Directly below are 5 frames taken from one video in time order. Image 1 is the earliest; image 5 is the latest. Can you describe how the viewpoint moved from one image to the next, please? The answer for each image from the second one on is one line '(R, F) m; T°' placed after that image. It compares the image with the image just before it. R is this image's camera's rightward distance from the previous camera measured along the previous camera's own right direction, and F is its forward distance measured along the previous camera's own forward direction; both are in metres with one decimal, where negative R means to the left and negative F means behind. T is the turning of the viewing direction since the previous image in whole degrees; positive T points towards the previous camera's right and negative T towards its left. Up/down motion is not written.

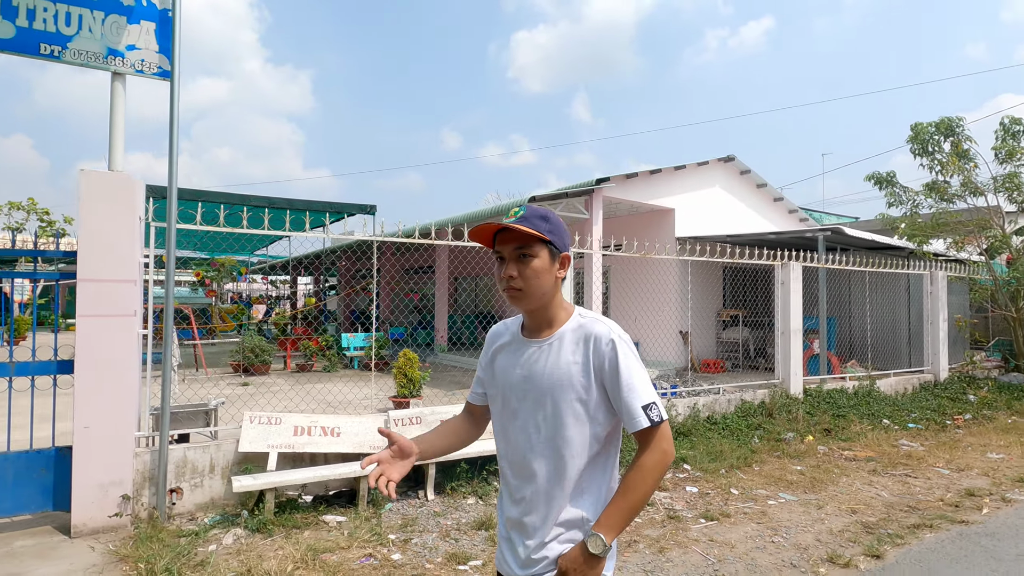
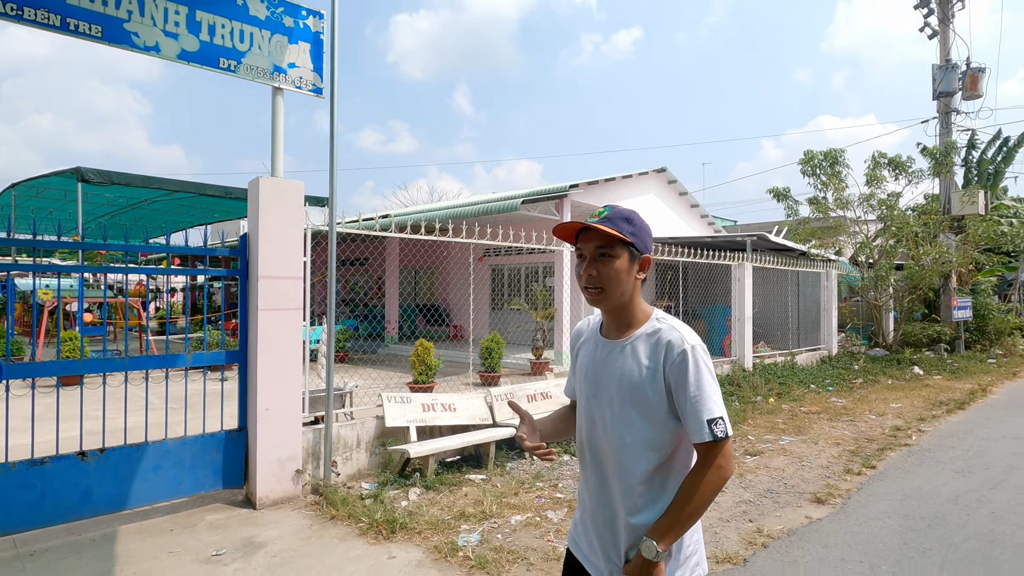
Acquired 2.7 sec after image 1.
(-2.0, -0.7) m; +13°
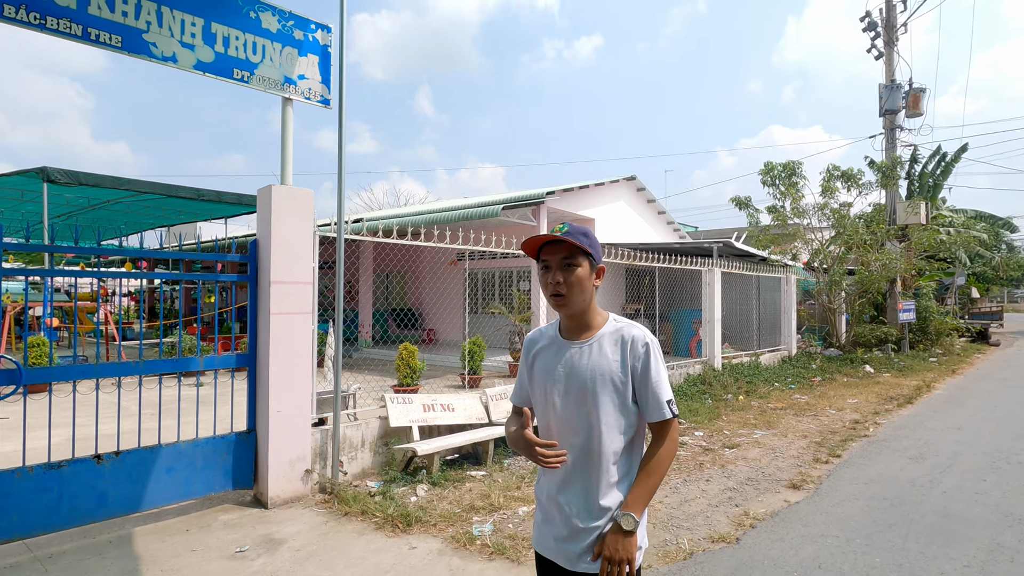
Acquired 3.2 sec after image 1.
(-0.3, -0.2) m; +4°
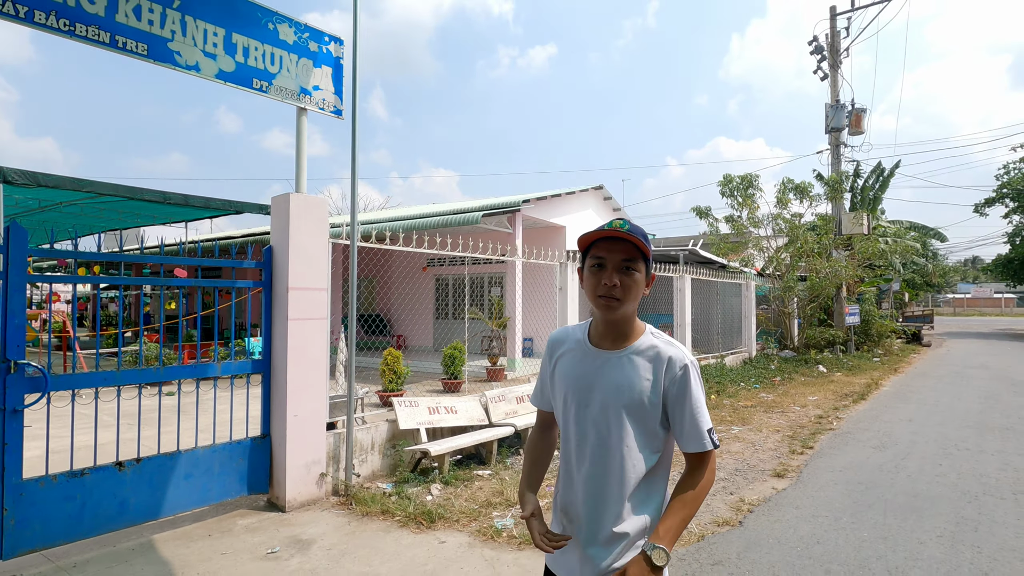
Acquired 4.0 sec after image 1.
(-0.5, -0.2) m; +5°
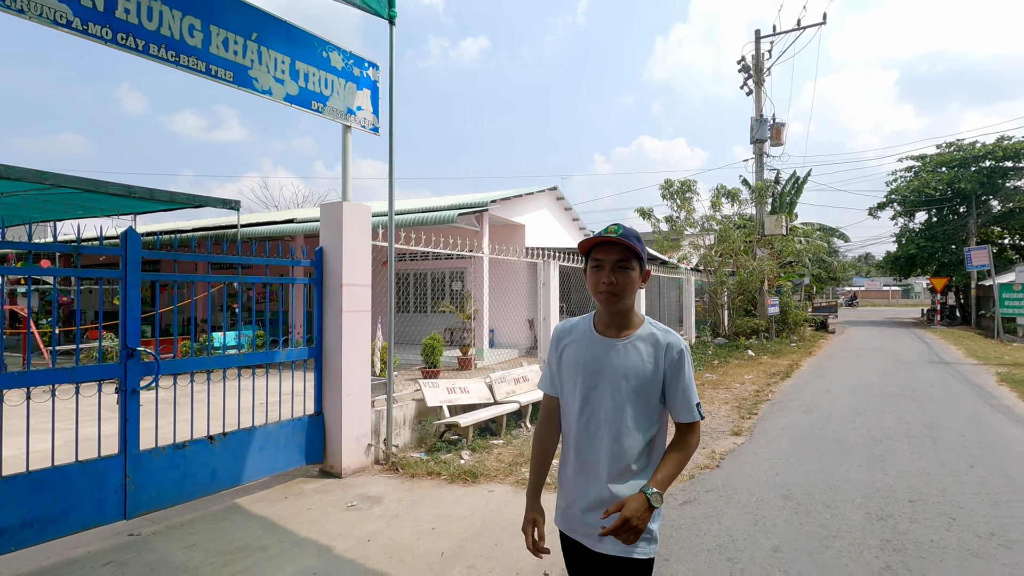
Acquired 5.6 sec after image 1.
(-0.9, -0.8) m; +7°
